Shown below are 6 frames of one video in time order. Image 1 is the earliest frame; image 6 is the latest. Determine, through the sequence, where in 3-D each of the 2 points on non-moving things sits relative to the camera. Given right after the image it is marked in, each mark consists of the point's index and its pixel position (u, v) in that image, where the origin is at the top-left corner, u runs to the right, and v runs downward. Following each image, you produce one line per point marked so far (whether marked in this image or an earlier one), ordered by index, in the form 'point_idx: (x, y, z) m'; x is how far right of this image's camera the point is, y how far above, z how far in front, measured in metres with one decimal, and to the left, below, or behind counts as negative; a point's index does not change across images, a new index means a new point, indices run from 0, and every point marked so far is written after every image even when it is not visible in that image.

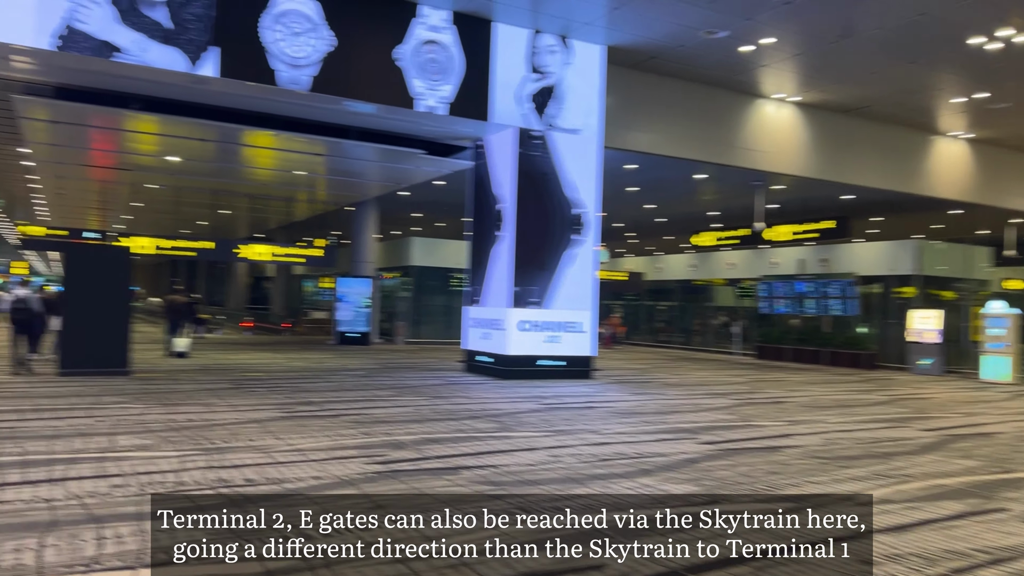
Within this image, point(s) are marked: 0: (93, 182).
0: (-10.4, +2.6, +19.4) m
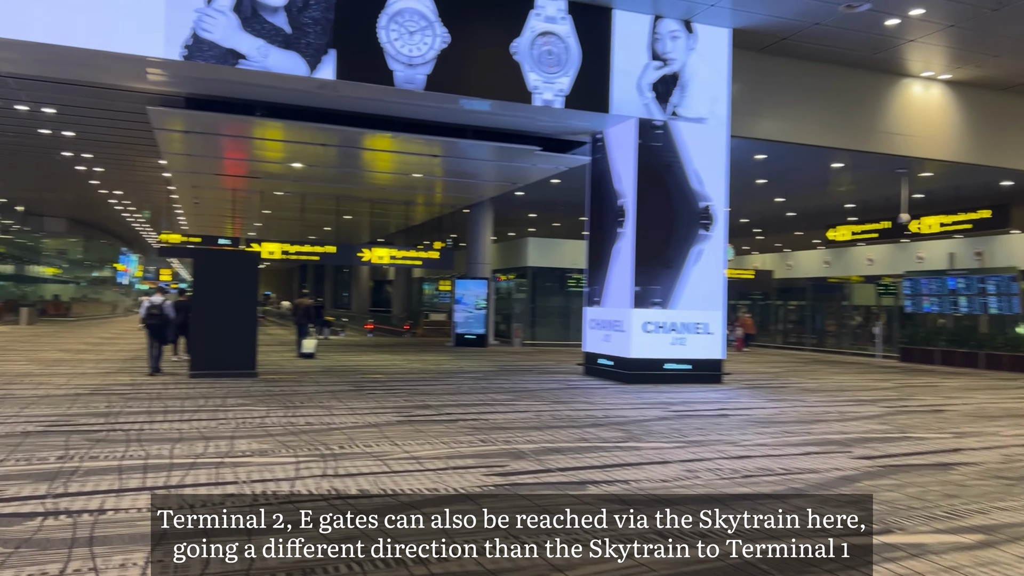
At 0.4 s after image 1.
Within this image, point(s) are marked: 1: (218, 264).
0: (-7.5, +2.5, +20.3) m
1: (-4.2, +0.4, +11.2) m
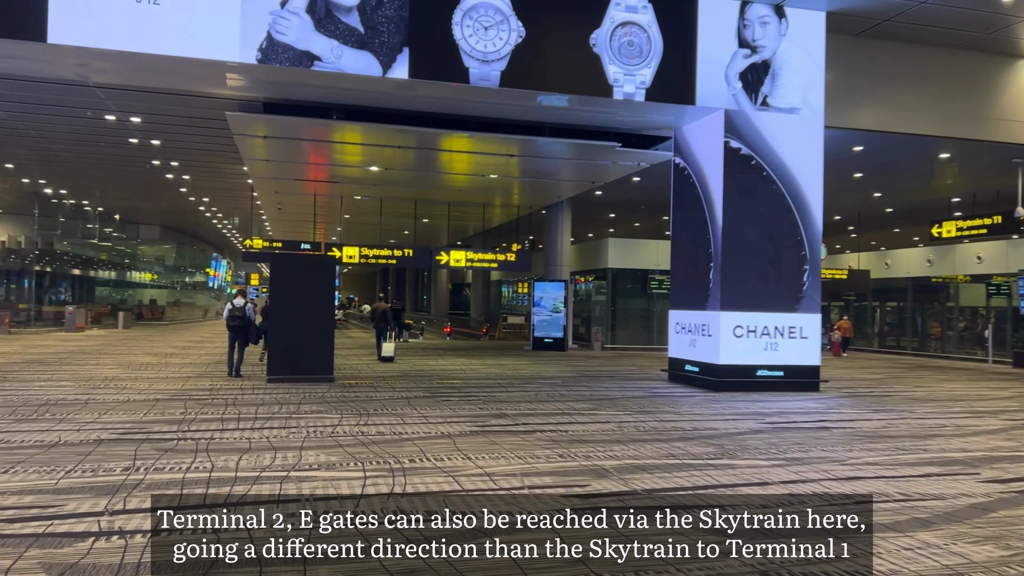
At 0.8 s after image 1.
0: (-5.4, +2.4, +20.5) m
1: (-3.1, +0.3, +11.2) m
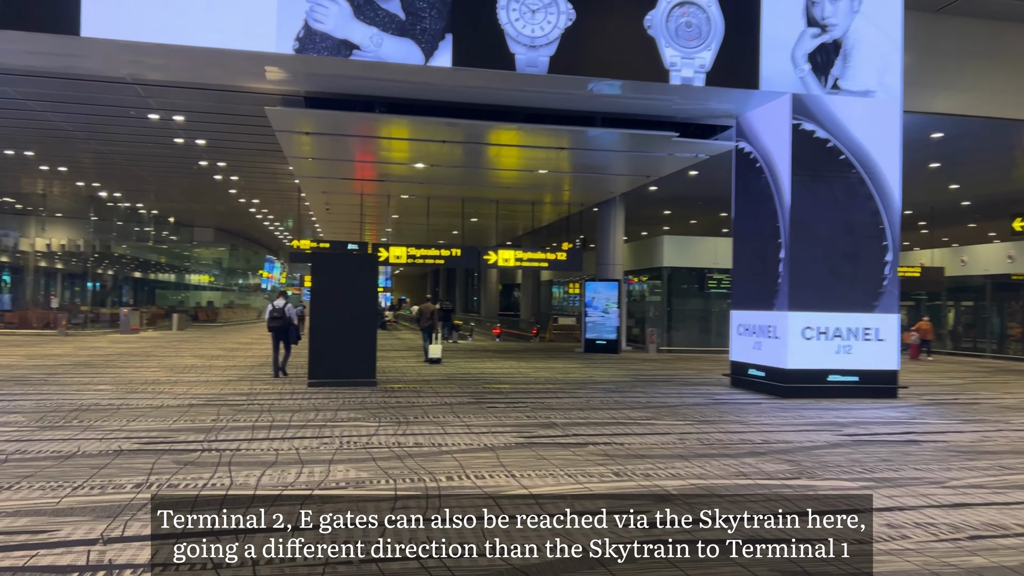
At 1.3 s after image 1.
0: (-4.1, +2.4, +20.2) m
1: (-2.4, +0.3, +10.7) m
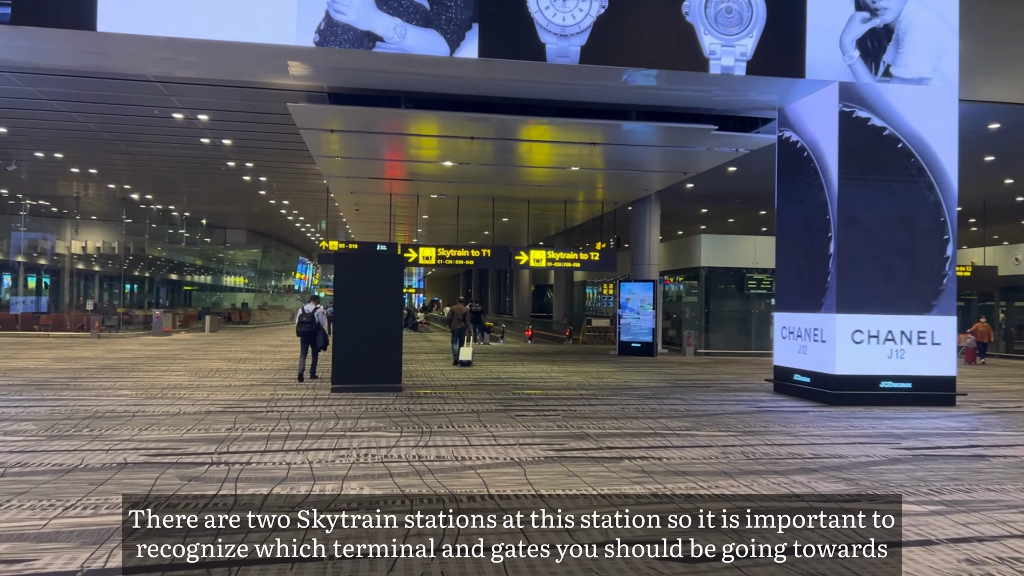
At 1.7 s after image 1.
0: (-3.3, +2.4, +19.9) m
1: (-2.0, +0.3, +10.4) m
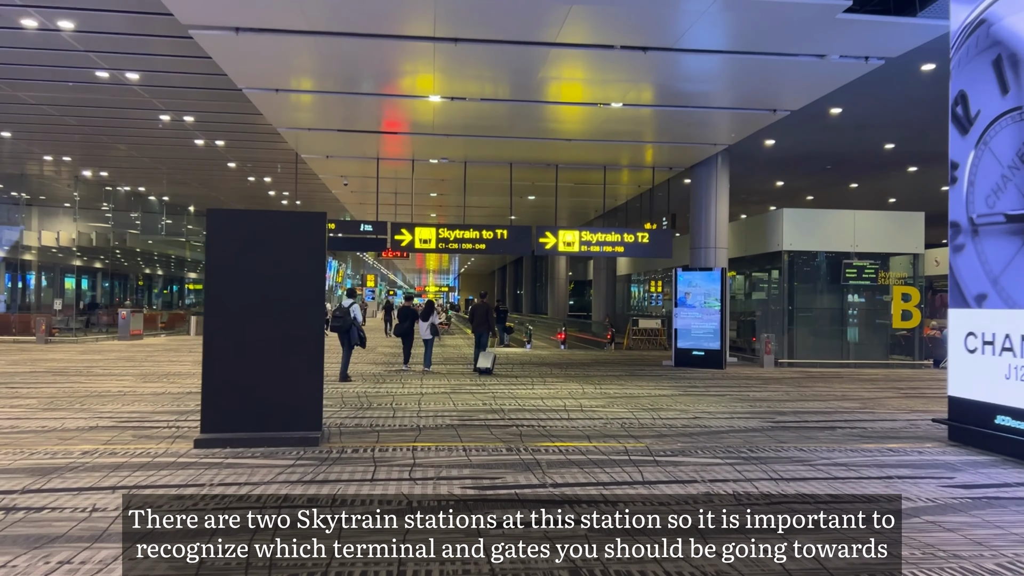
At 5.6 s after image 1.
0: (-2.8, +2.5, +15.8) m
1: (-2.1, +0.4, +6.1) m
